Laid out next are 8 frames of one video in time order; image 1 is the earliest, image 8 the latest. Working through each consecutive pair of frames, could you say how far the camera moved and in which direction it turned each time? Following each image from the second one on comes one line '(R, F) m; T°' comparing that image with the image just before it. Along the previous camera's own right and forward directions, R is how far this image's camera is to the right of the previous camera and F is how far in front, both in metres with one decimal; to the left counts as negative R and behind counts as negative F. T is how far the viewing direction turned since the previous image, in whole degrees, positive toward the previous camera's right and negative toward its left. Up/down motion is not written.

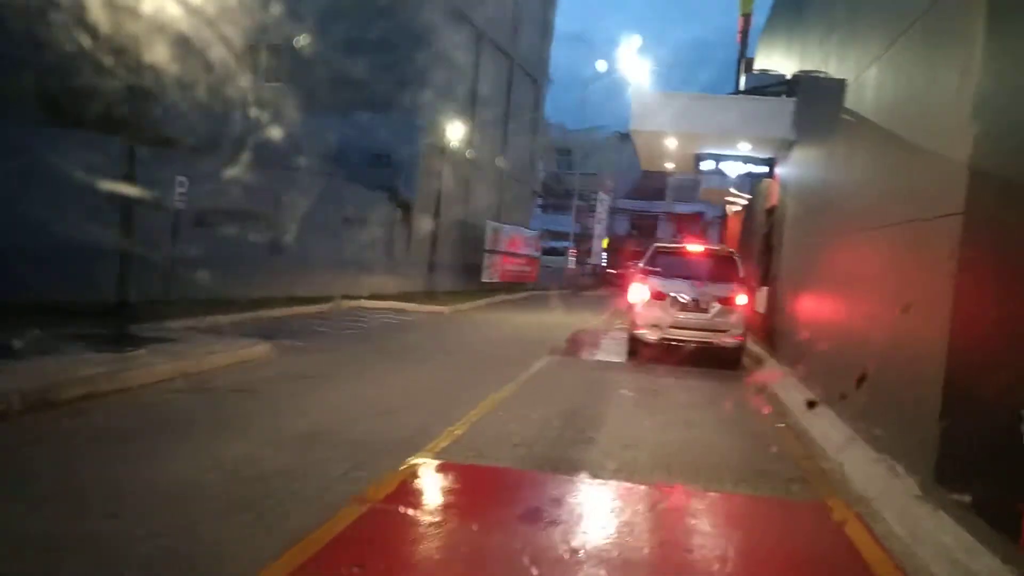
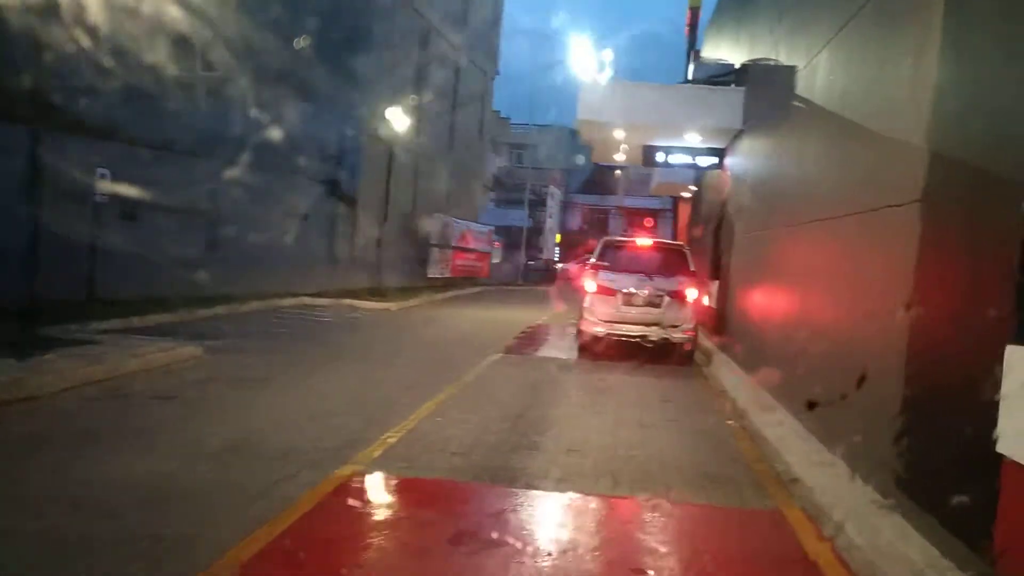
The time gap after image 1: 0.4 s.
(+0.1, +0.5) m; +3°
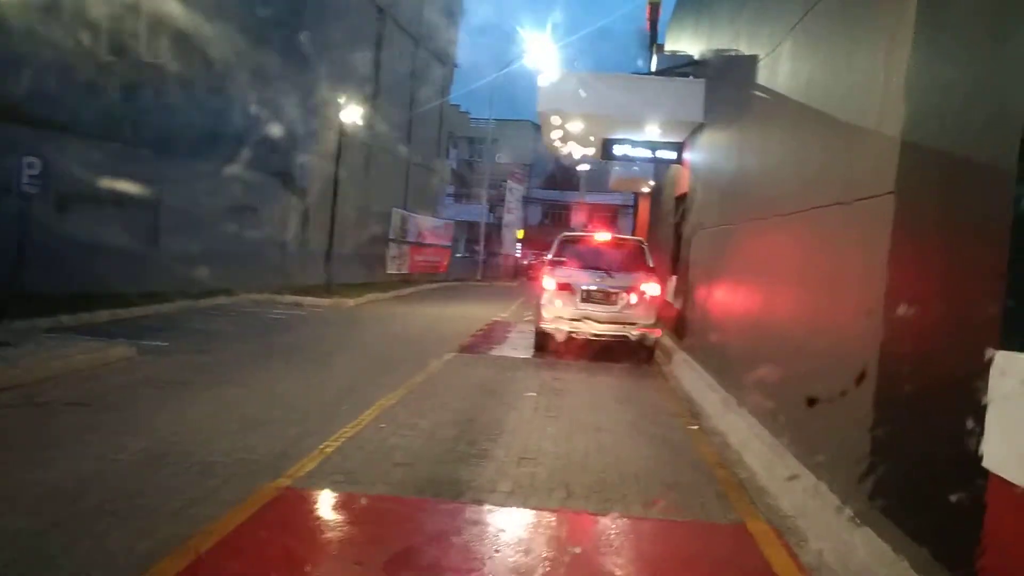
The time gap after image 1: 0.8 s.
(+0.1, +0.4) m; +3°
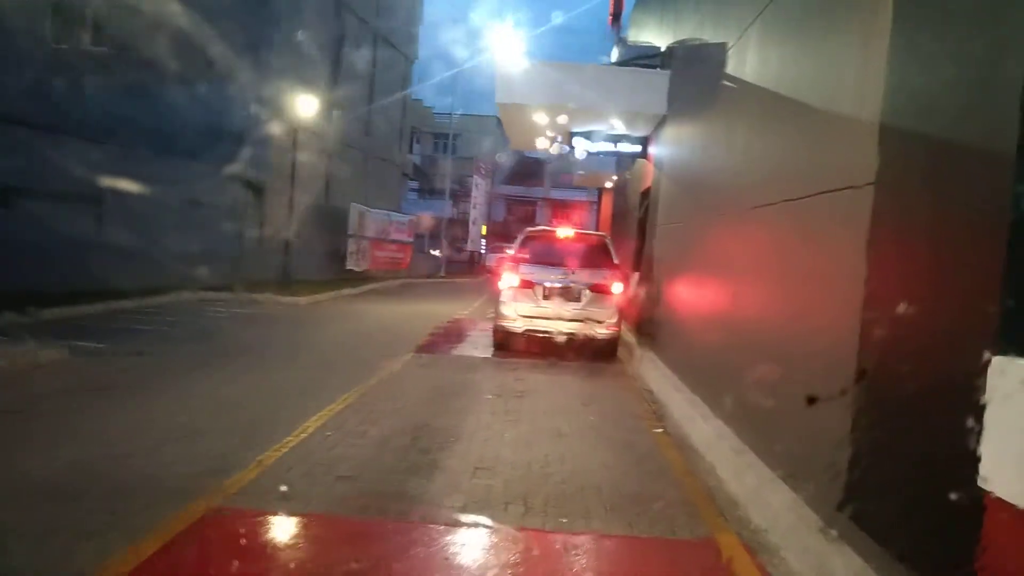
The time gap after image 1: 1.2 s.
(+0.1, +0.4) m; +2°
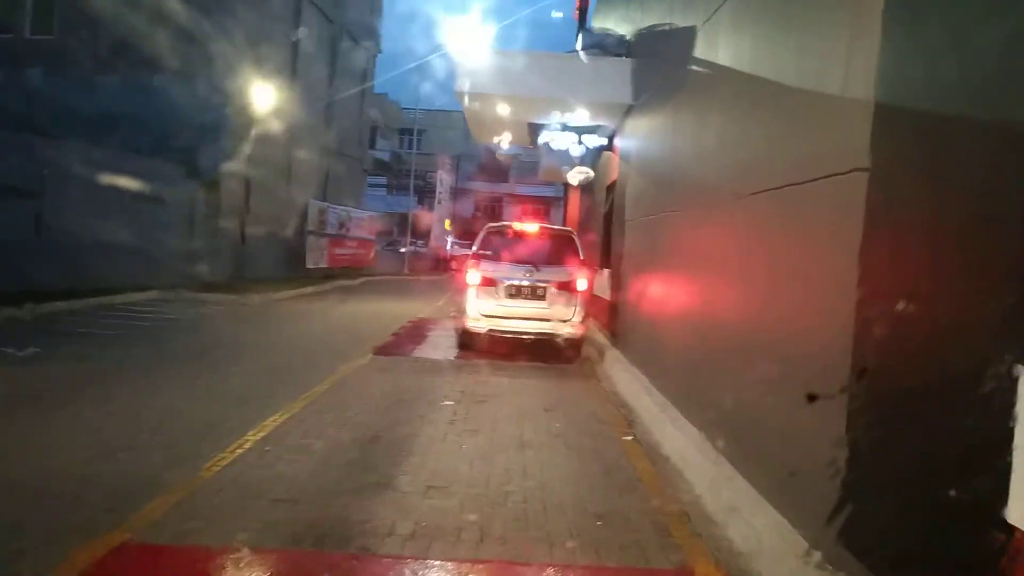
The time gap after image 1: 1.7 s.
(+0.1, +0.5) m; +2°
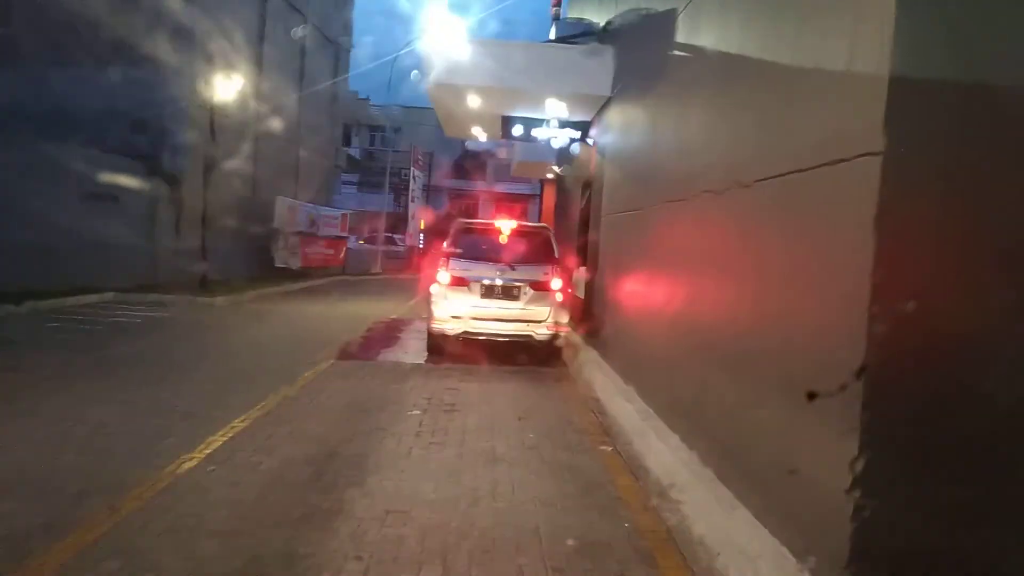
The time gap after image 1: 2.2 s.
(+0.1, +0.5) m; +2°
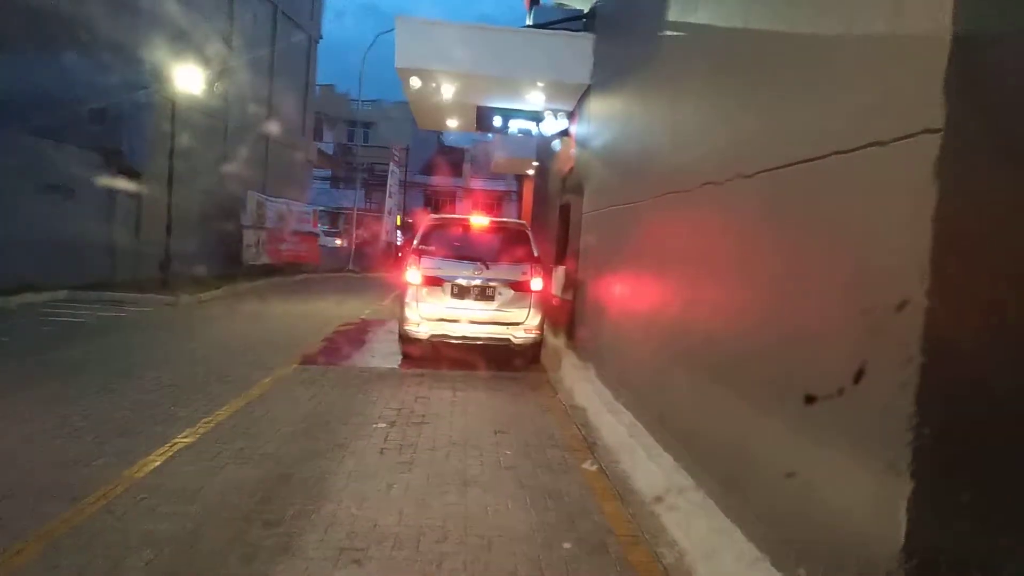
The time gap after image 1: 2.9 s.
(0.0, +0.6) m; +2°
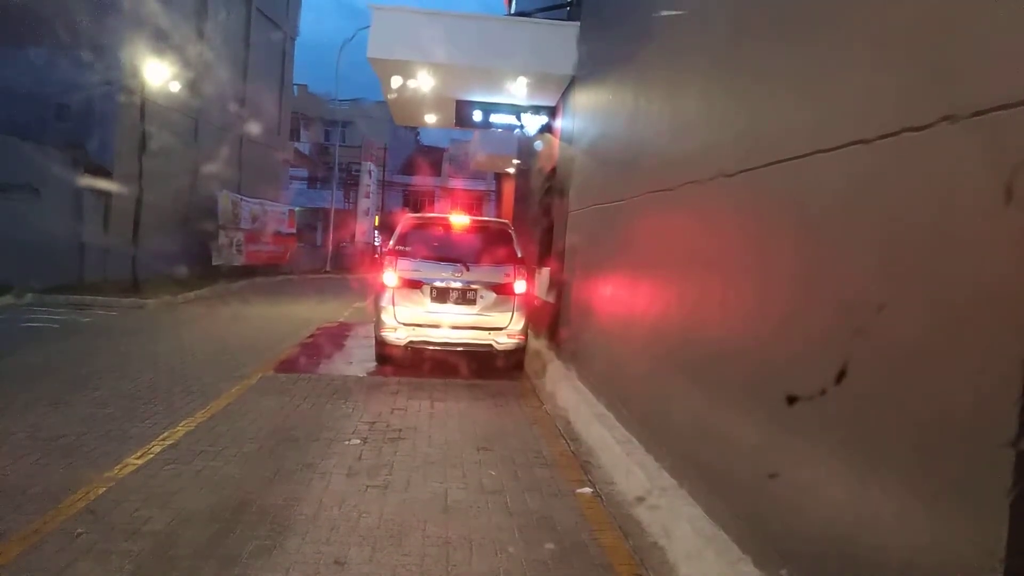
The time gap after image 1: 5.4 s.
(0.0, +0.5) m; +1°
